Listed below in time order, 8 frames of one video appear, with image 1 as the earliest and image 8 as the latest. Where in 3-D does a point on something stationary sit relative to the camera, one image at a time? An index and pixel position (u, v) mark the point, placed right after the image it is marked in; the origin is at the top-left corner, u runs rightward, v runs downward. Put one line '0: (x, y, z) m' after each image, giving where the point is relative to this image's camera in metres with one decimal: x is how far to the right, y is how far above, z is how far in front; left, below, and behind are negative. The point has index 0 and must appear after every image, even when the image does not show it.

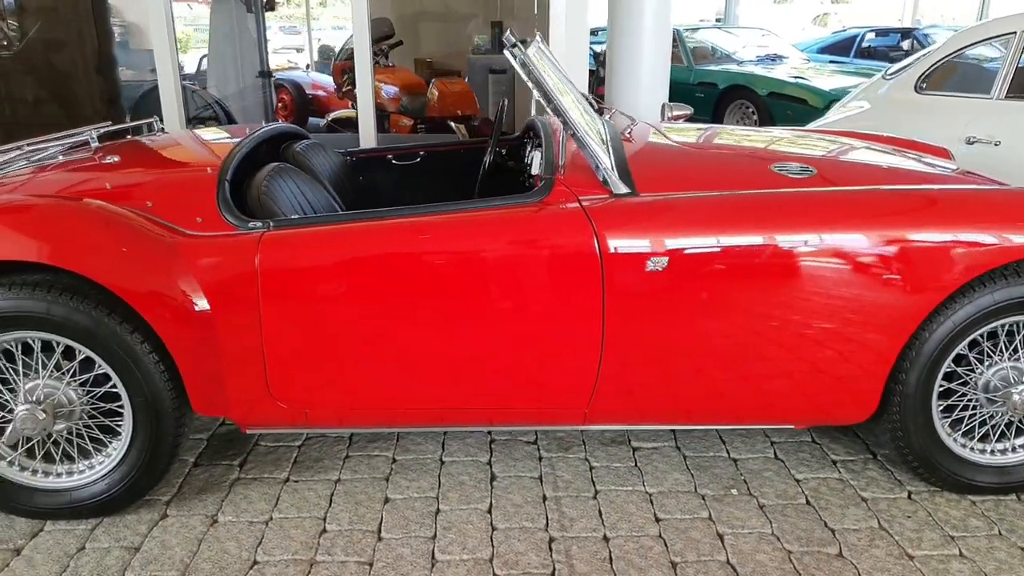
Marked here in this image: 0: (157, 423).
0: (-0.9, -0.3, +2.0) m
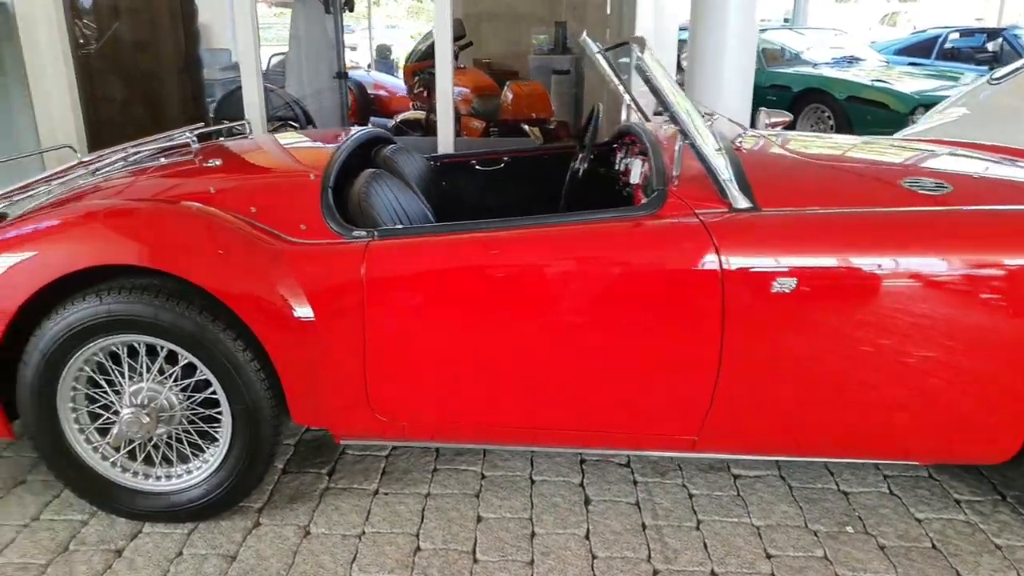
0: (-0.6, -0.4, +2.0) m
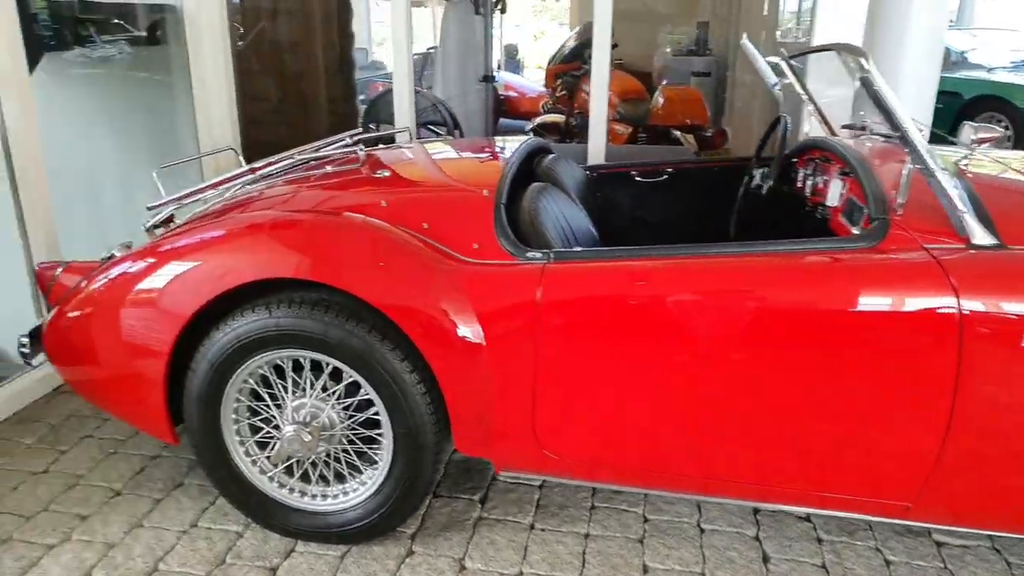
0: (-0.2, -0.4, +1.9) m
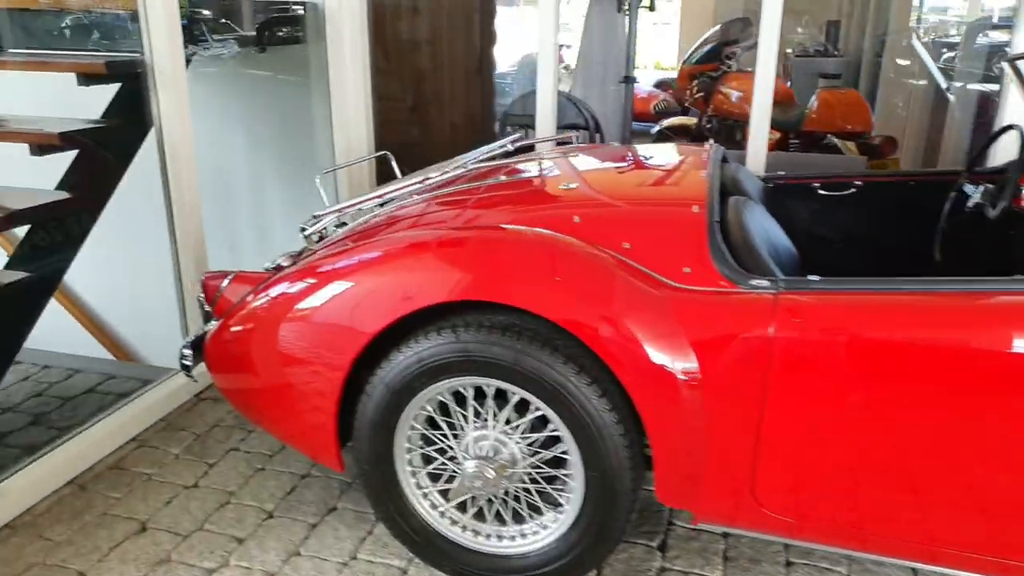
0: (+0.2, -0.5, +1.7) m
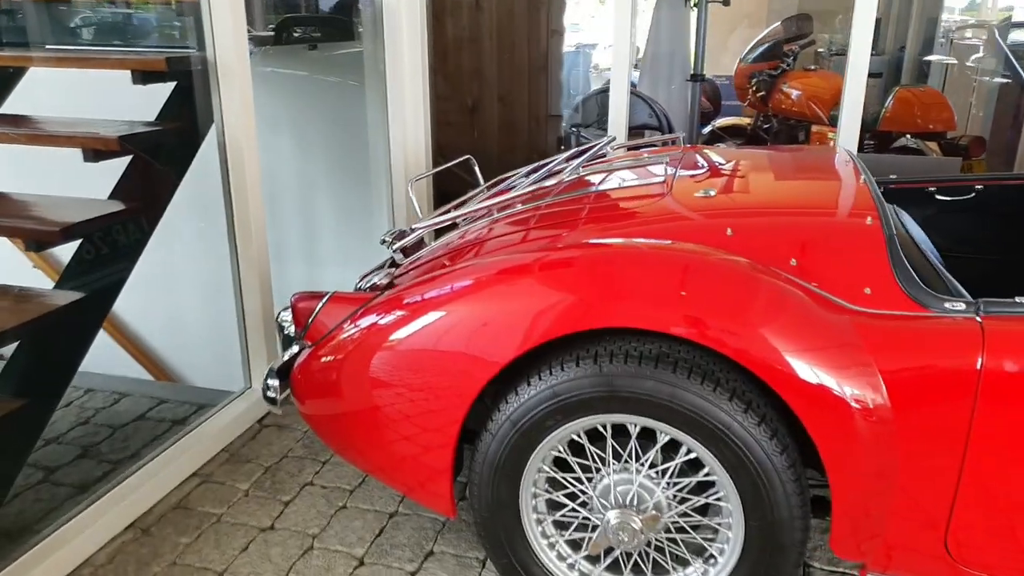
0: (+0.5, -0.5, +1.5) m
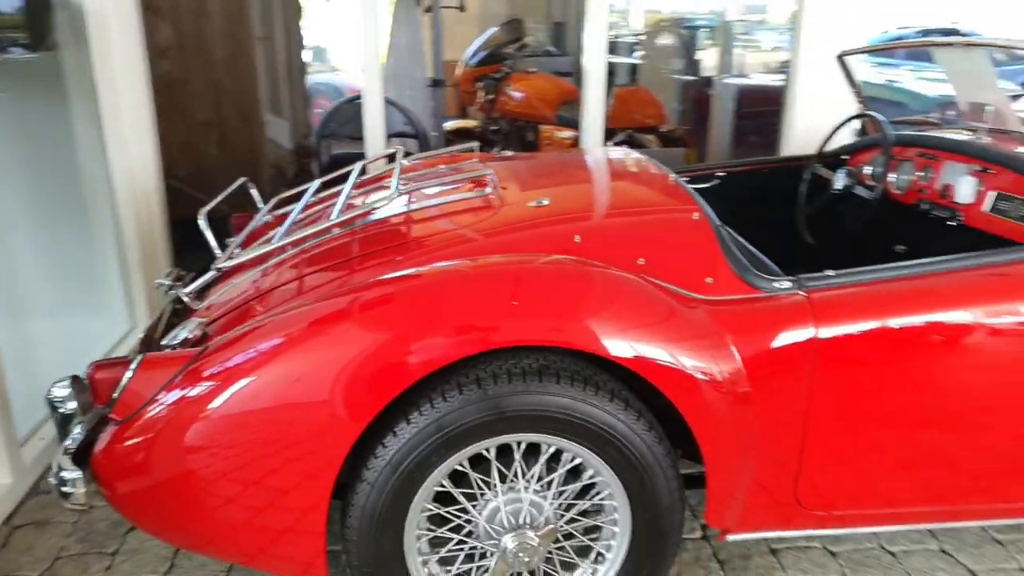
0: (+0.3, -0.5, +1.5) m
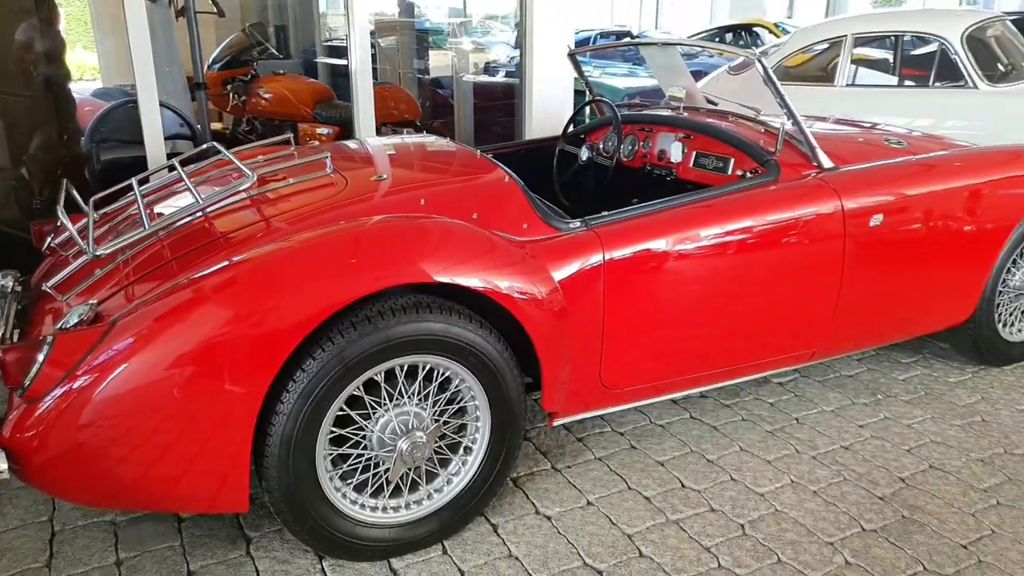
0: (0.0, -0.4, +2.0) m
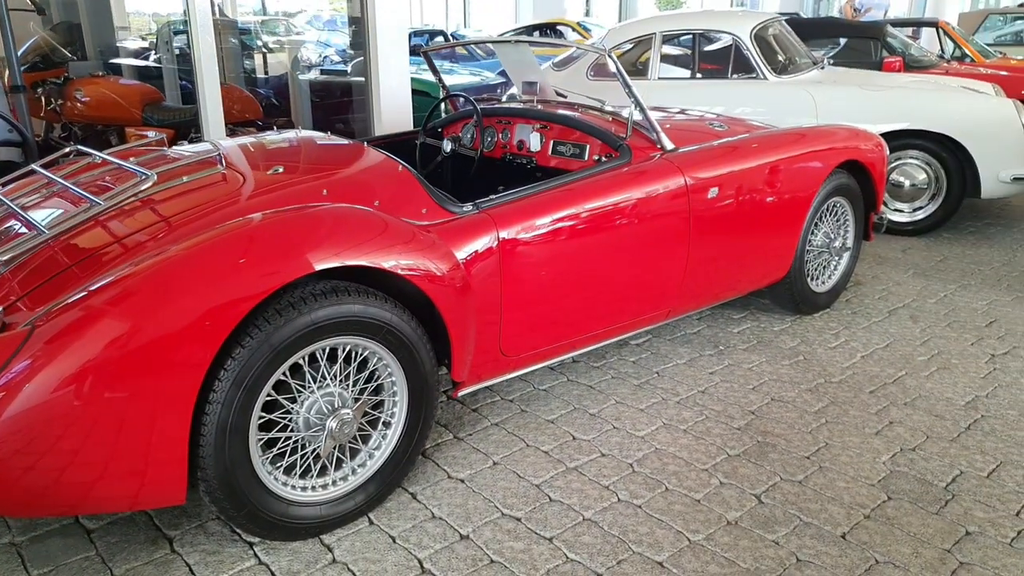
0: (-0.2, -0.3, +2.1) m
